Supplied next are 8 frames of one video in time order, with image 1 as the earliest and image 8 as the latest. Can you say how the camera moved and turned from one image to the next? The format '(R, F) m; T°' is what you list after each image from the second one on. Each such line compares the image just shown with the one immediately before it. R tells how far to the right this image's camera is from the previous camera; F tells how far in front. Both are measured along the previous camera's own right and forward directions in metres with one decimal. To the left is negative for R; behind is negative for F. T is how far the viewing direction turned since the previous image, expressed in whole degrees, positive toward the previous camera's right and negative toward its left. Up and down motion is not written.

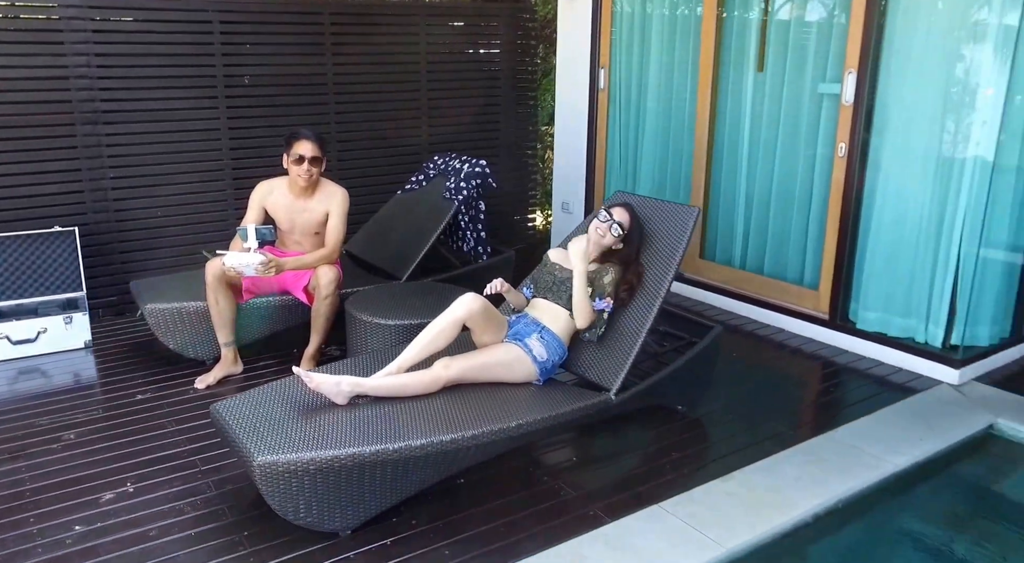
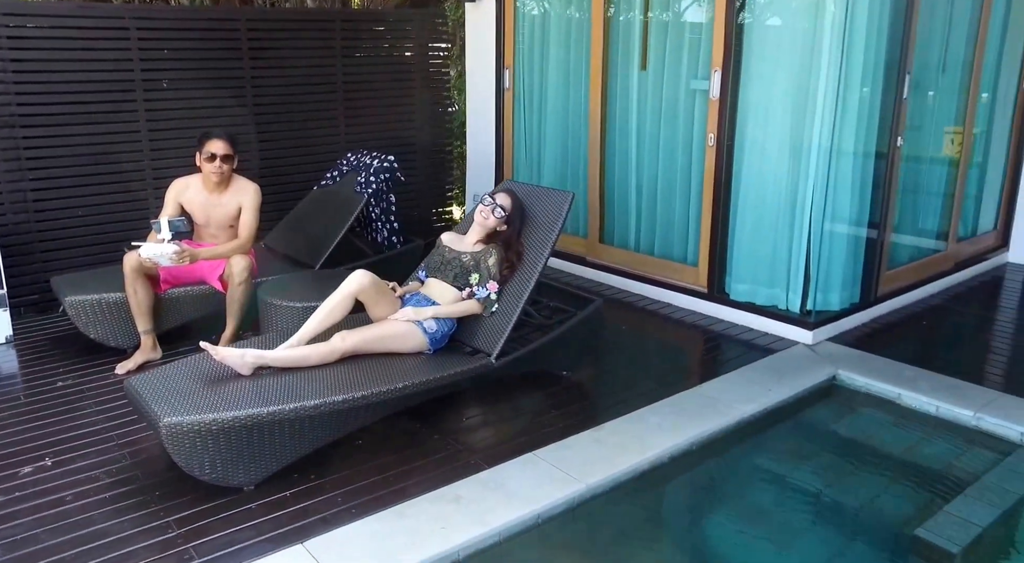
(+0.2, -0.3) m; +4°
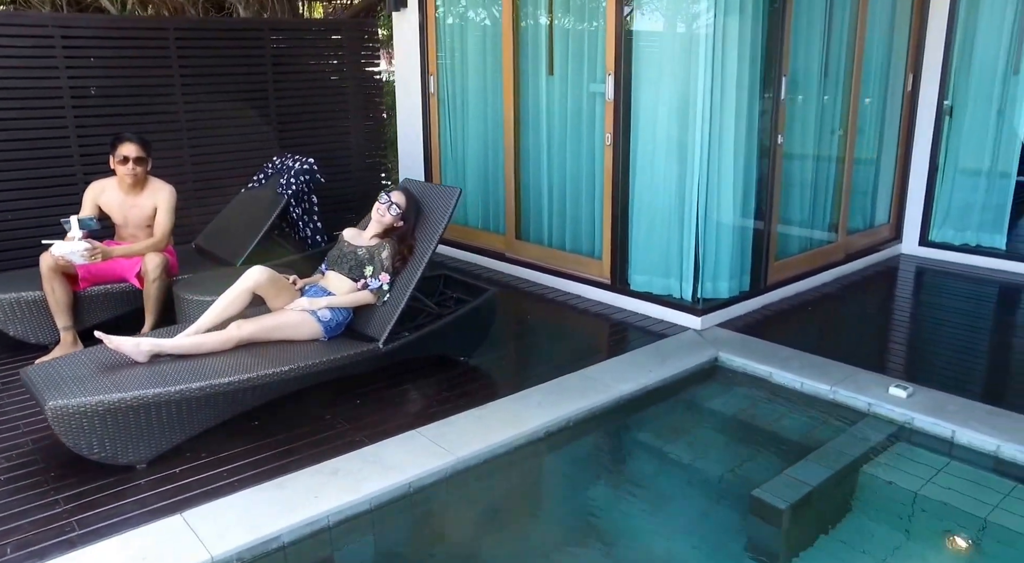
(+0.4, -0.2) m; +2°
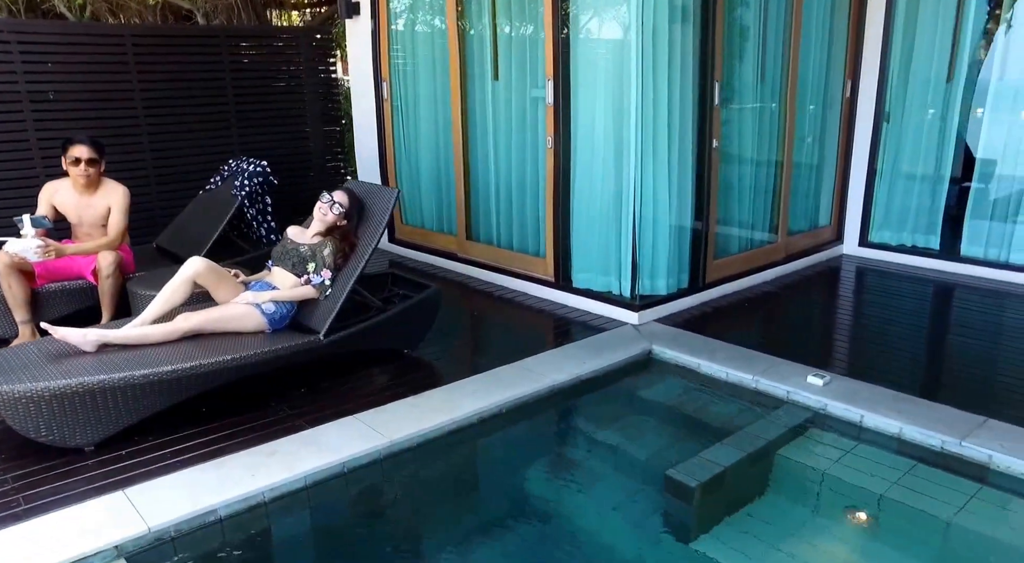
(+0.2, -0.2) m; +1°
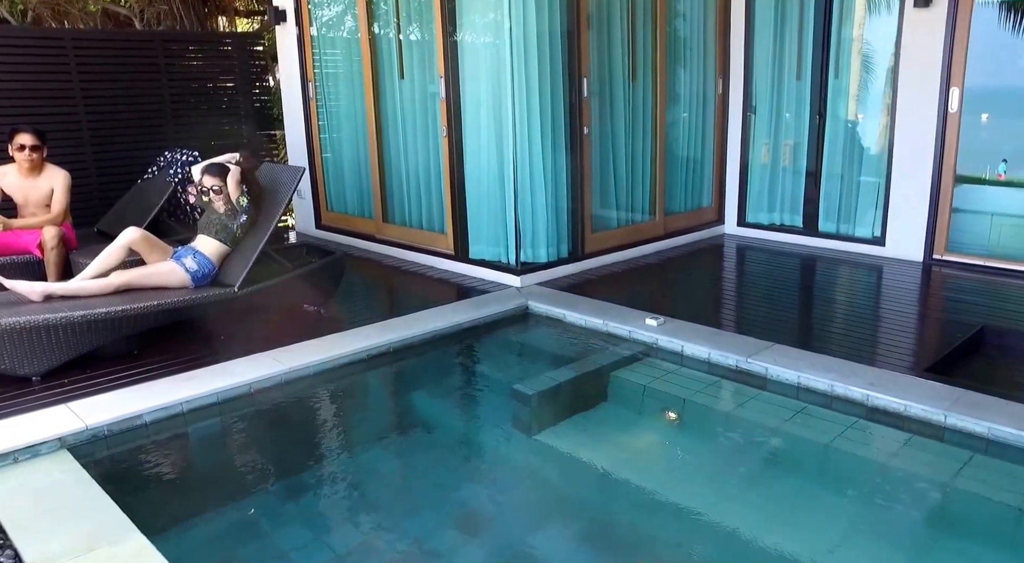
(+0.4, -0.7) m; +3°
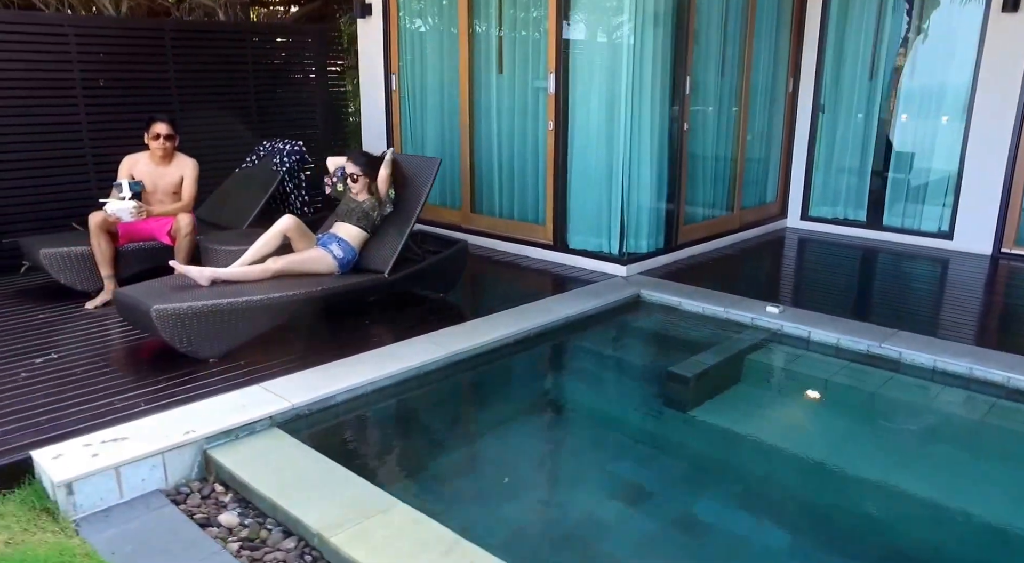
(-0.8, -0.2) m; +1°
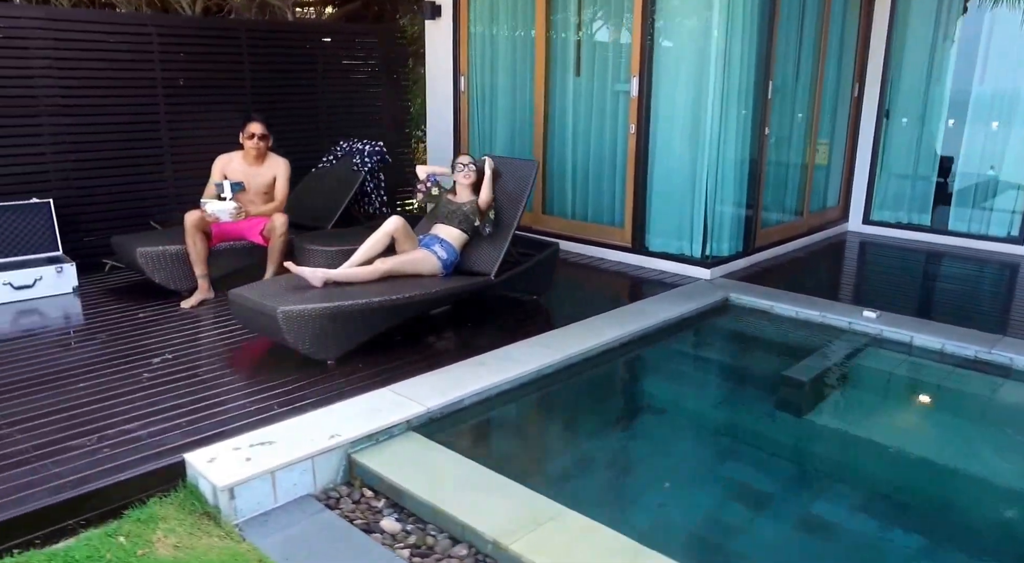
(-0.6, 0.0) m; 0°
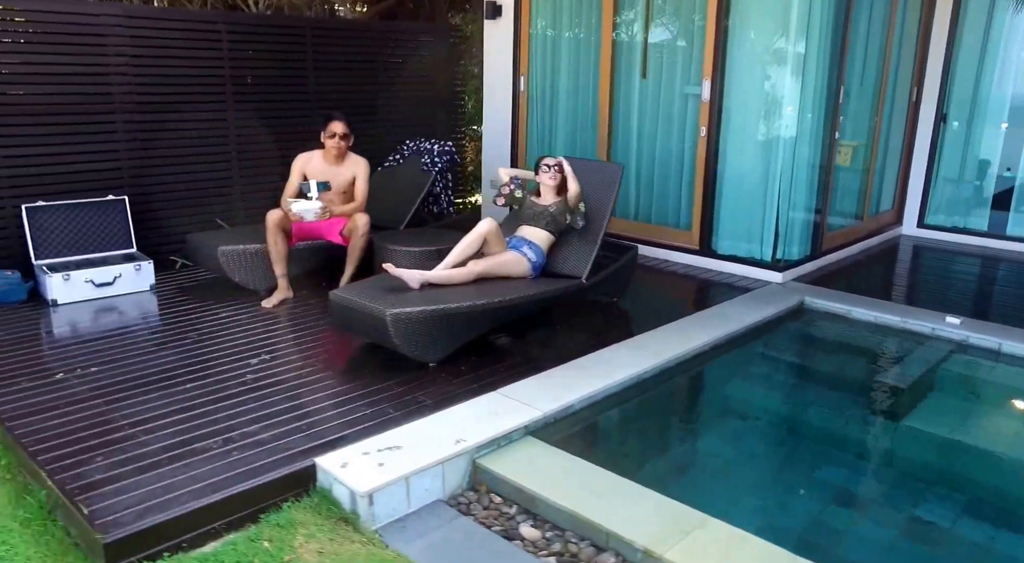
(-0.5, 0.0) m; 0°
